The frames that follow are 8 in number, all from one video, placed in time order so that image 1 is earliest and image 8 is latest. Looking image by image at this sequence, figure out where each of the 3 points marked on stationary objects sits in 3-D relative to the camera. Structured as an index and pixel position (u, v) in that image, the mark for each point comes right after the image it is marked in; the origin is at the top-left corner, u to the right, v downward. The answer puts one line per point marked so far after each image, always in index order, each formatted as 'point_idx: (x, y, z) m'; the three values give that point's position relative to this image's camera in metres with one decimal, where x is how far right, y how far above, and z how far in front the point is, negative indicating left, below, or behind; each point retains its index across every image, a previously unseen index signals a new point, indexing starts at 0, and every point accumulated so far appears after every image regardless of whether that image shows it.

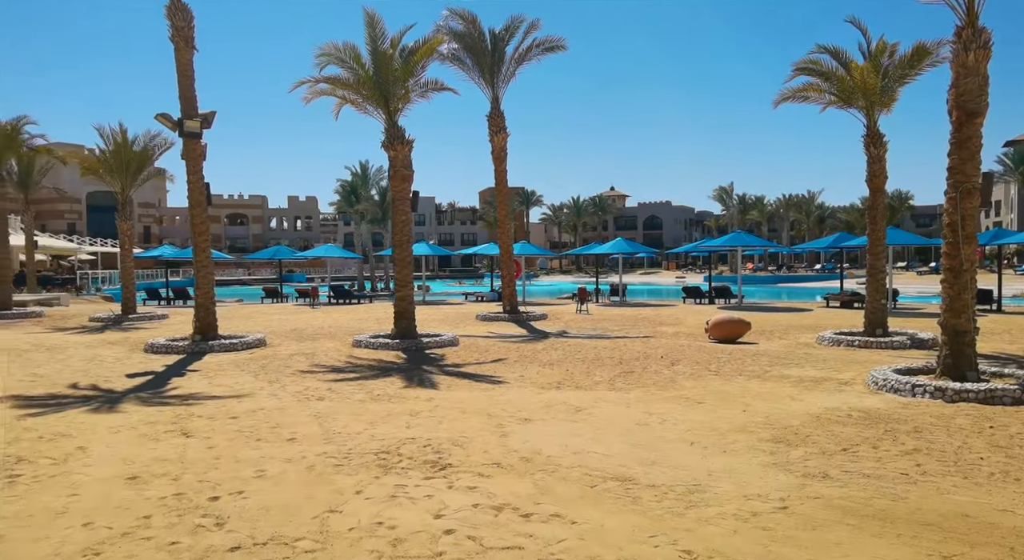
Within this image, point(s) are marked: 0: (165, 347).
0: (-6.5, -1.2, +13.4) m
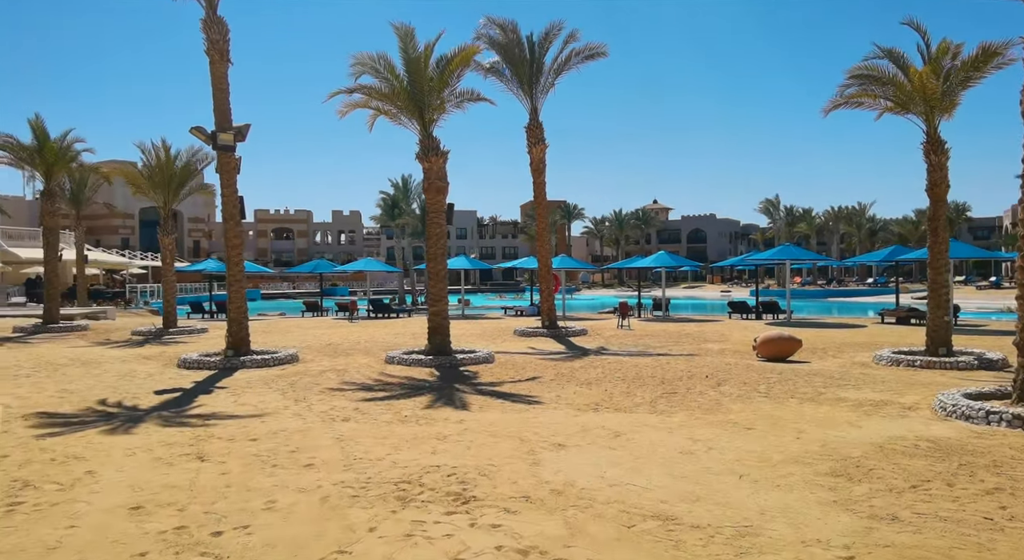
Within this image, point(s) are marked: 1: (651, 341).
0: (-5.9, -1.5, +13.2) m
1: (+3.7, -1.6, +19.2) m
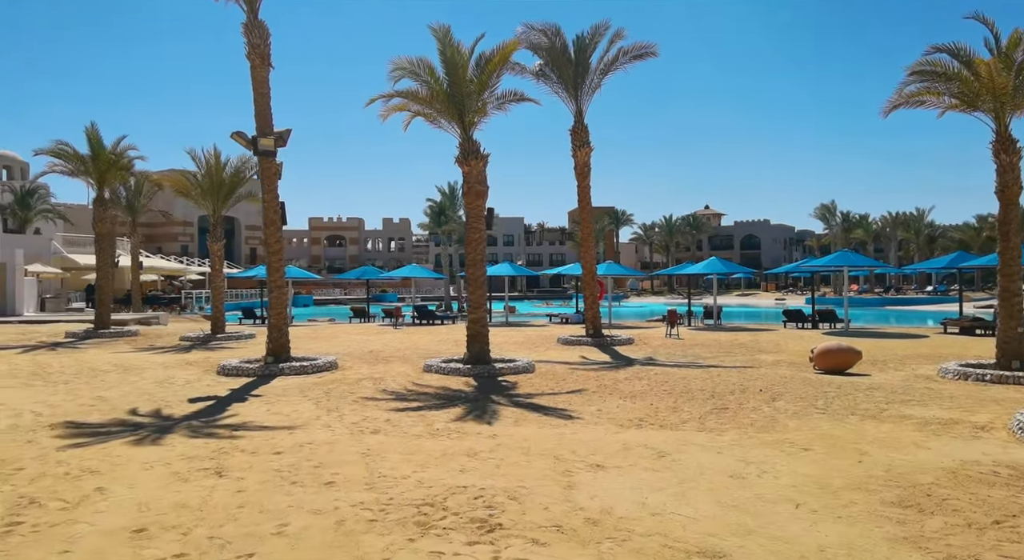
0: (-5.1, -1.6, +13.1) m
1: (+4.9, -1.8, +18.4) m
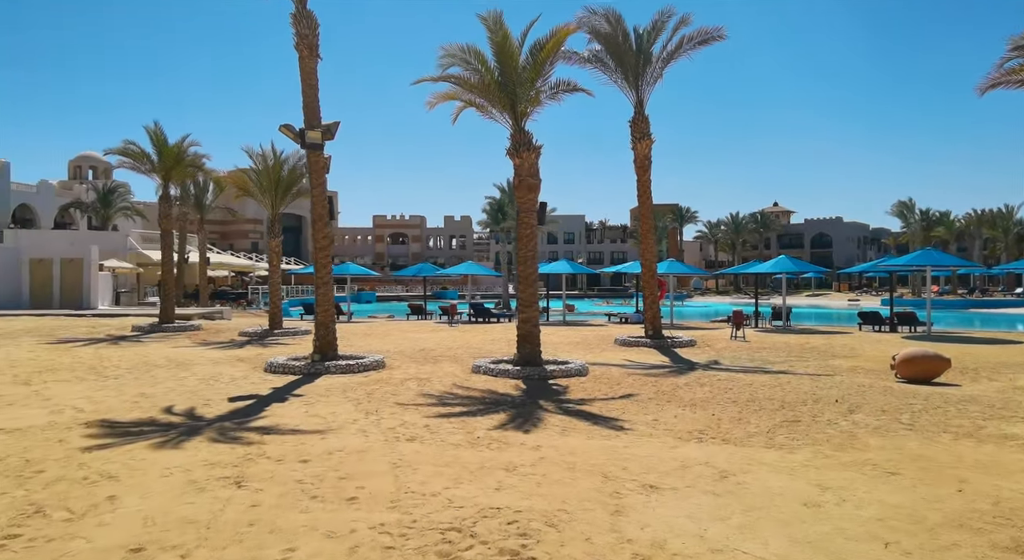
0: (-4.2, -1.6, +12.9) m
1: (+6.2, -1.8, +17.3) m
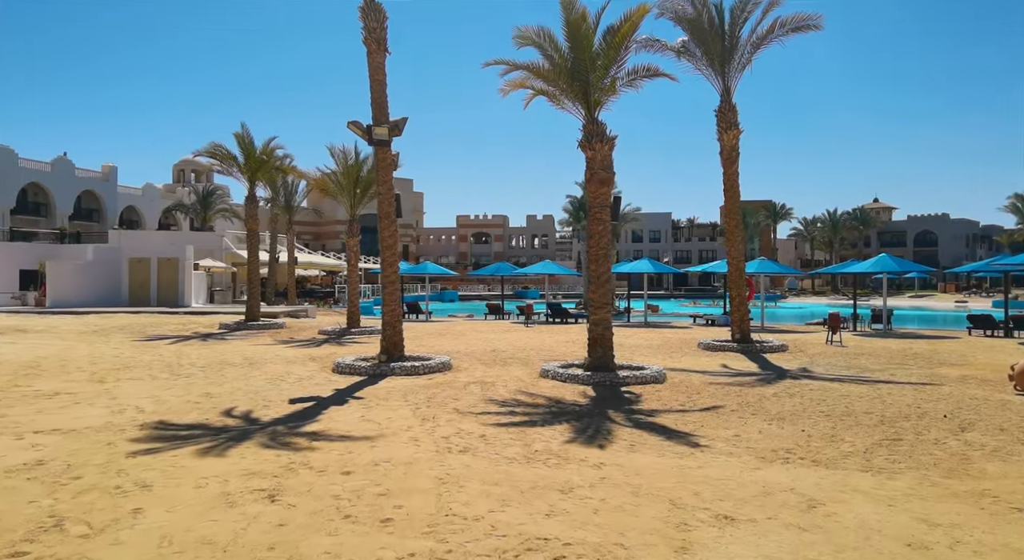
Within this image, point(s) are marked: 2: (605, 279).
0: (-2.9, -1.6, +12.7) m
1: (+7.9, -1.8, +15.8) m
2: (+1.6, 0.0, +12.5) m
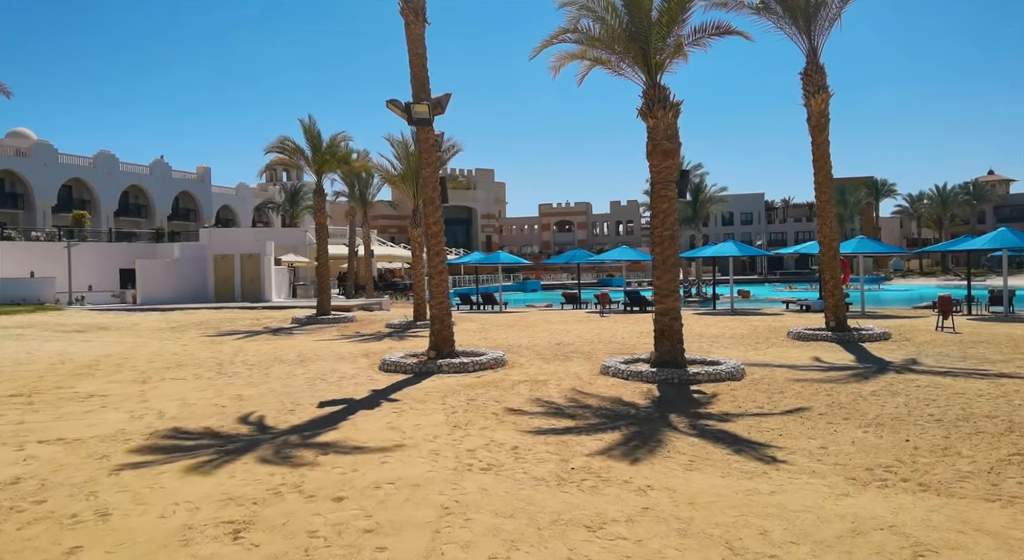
0: (-2.0, -1.4, +11.9) m
1: (+9.2, -1.4, +13.6) m
2: (+2.5, +0.3, +11.1) m
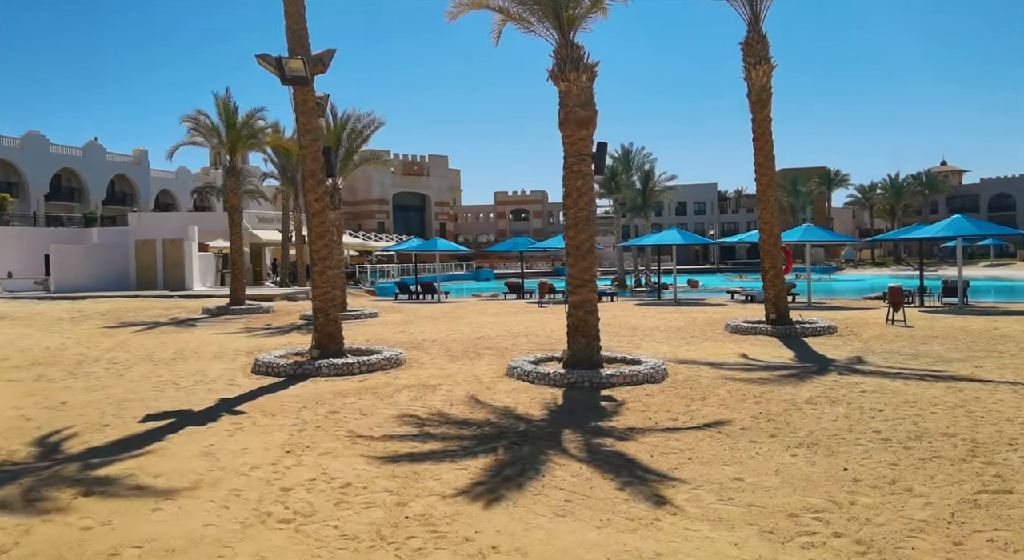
0: (-3.5, -1.2, +10.2) m
1: (+7.5, -1.2, +12.6) m
2: (+1.0, +0.4, +9.7) m
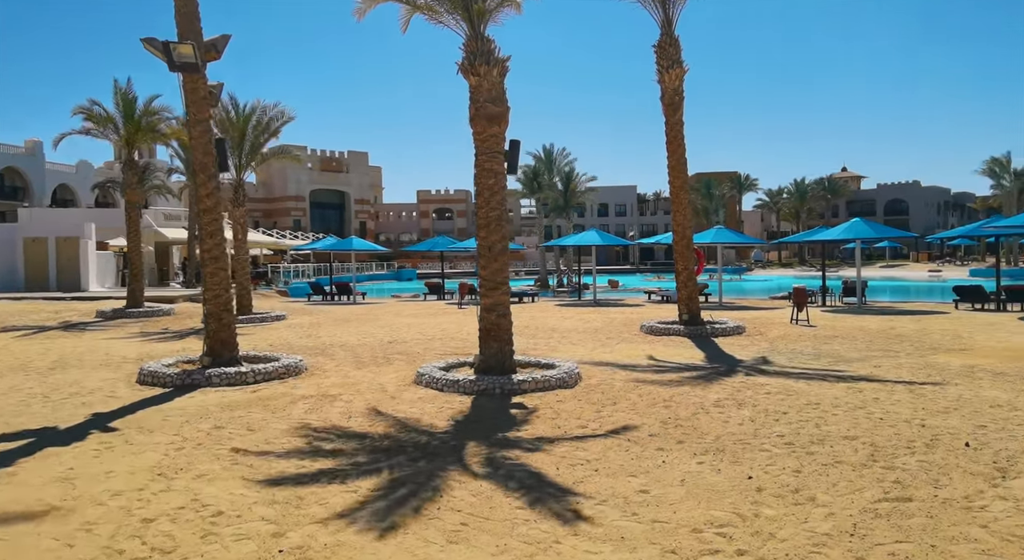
0: (-4.7, -1.3, +9.4) m
1: (+6.0, -1.2, +12.9) m
2: (-0.2, +0.4, +9.3) m
